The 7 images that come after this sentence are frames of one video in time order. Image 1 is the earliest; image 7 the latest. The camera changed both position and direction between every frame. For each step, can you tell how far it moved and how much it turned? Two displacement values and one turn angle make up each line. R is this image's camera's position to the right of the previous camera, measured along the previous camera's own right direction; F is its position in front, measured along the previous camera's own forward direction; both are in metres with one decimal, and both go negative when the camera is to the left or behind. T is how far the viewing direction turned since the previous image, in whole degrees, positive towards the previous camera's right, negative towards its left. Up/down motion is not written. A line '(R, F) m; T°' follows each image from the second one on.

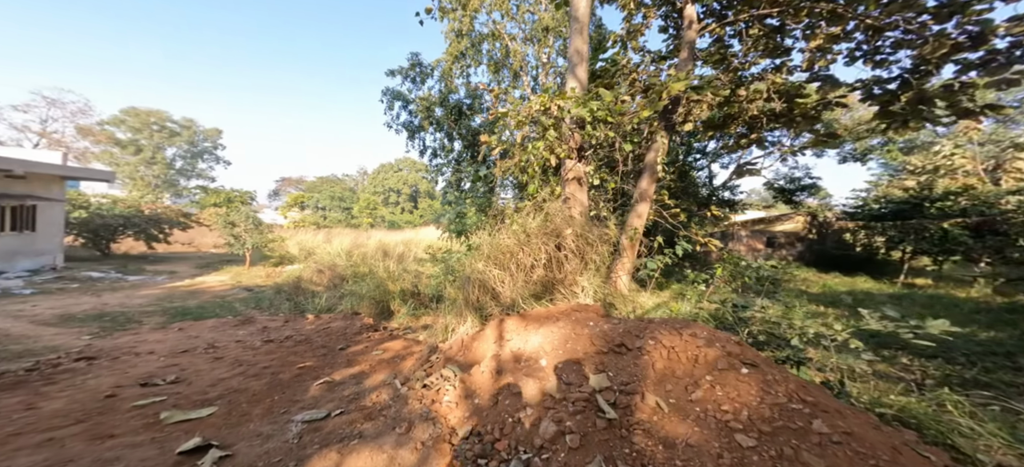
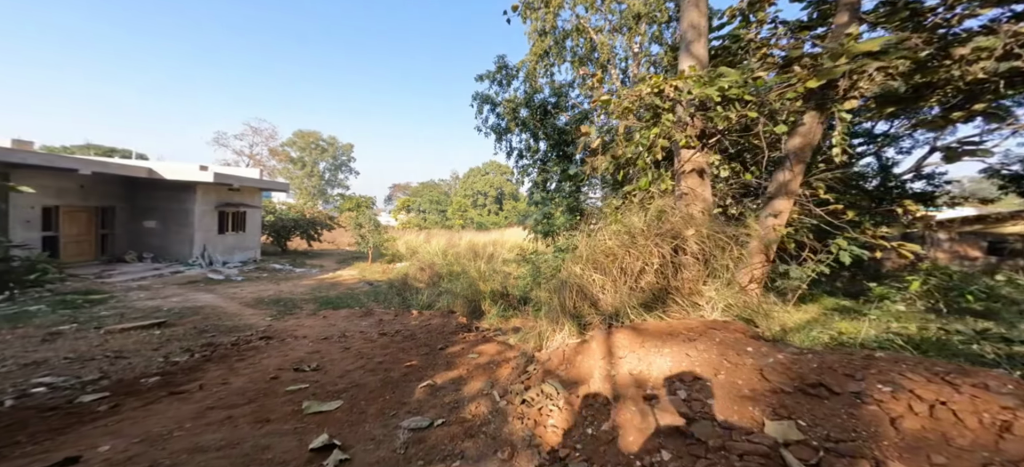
(-0.1, +0.2) m; -13°
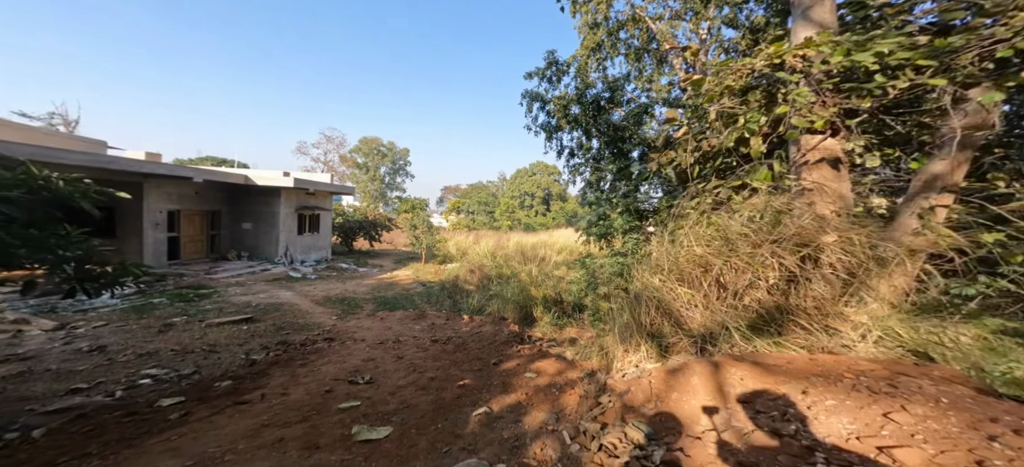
(-0.1, +0.3) m; -7°
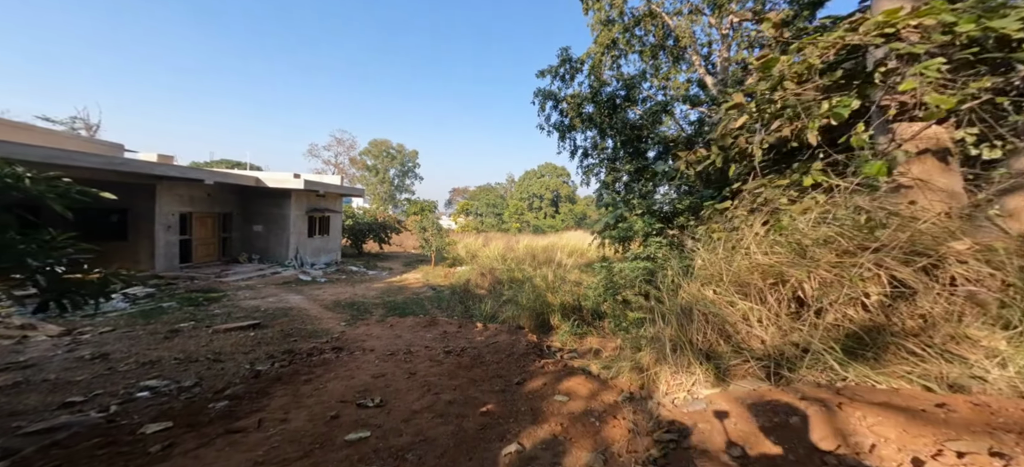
(-0.1, +0.3) m; -1°
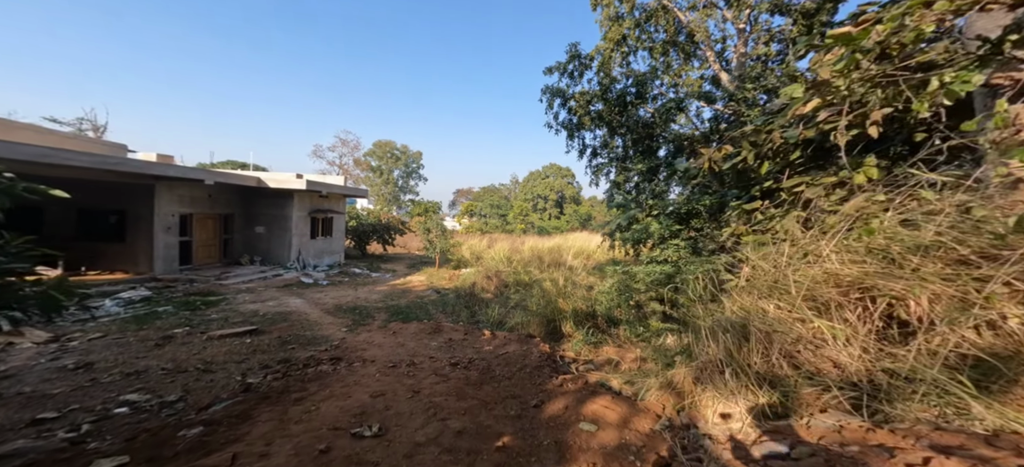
(-0.1, +0.3) m; -1°
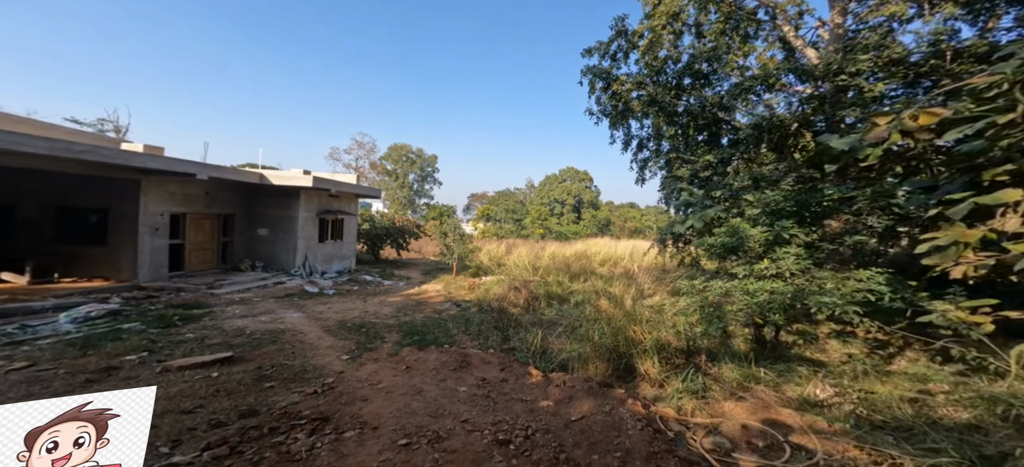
(-0.4, +1.4) m; -2°
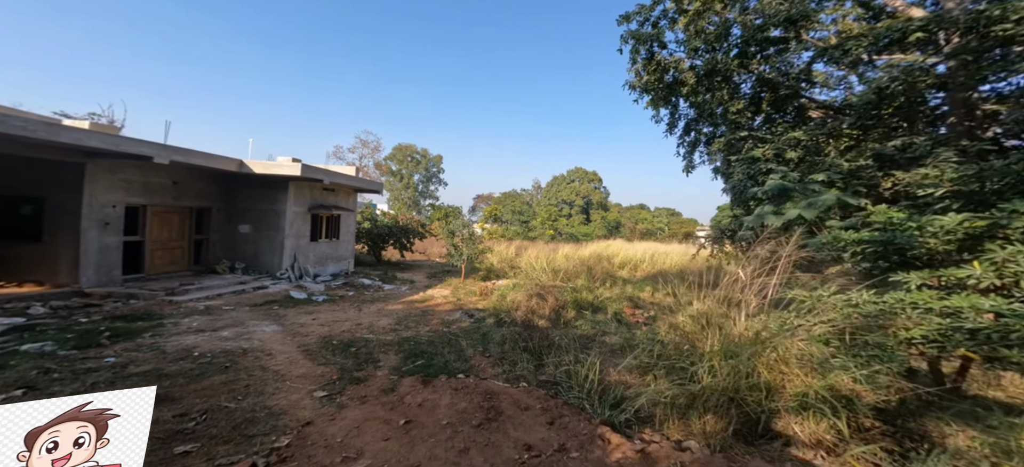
(-0.4, +1.5) m; -1°
